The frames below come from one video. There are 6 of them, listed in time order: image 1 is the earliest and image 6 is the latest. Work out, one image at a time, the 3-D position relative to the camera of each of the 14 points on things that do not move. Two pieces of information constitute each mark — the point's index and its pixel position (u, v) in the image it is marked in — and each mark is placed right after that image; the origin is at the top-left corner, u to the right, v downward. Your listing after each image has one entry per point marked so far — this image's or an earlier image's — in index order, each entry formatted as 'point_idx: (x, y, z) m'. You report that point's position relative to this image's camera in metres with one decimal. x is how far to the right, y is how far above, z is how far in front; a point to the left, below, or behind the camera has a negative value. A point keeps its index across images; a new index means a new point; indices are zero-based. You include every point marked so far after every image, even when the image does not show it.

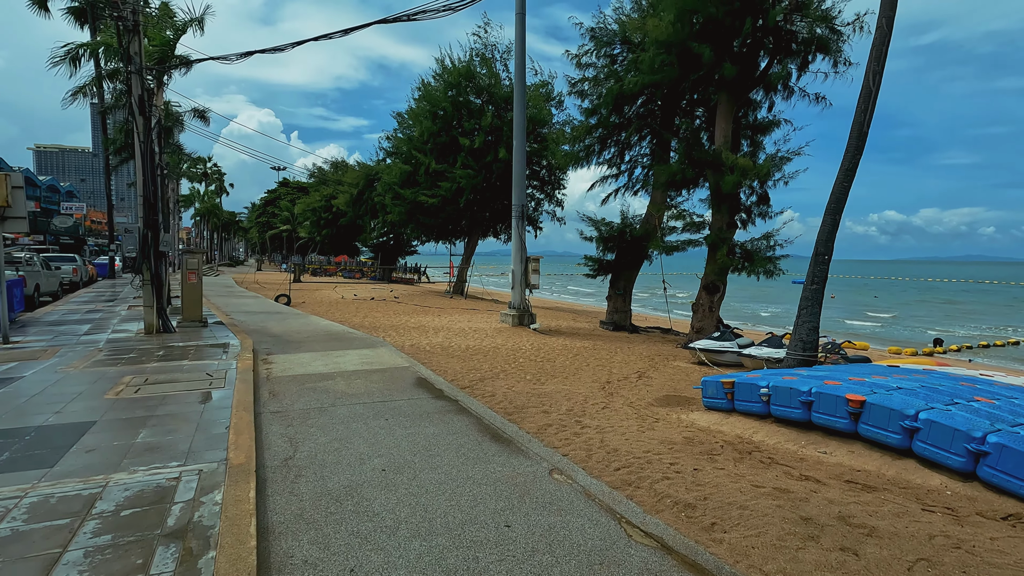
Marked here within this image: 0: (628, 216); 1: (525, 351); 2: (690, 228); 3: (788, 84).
0: (+3.9, +2.4, +18.0) m
1: (+0.3, -1.4, +11.9) m
2: (+5.0, +1.7, +14.8) m
3: (+7.3, +5.4, +14.0) m
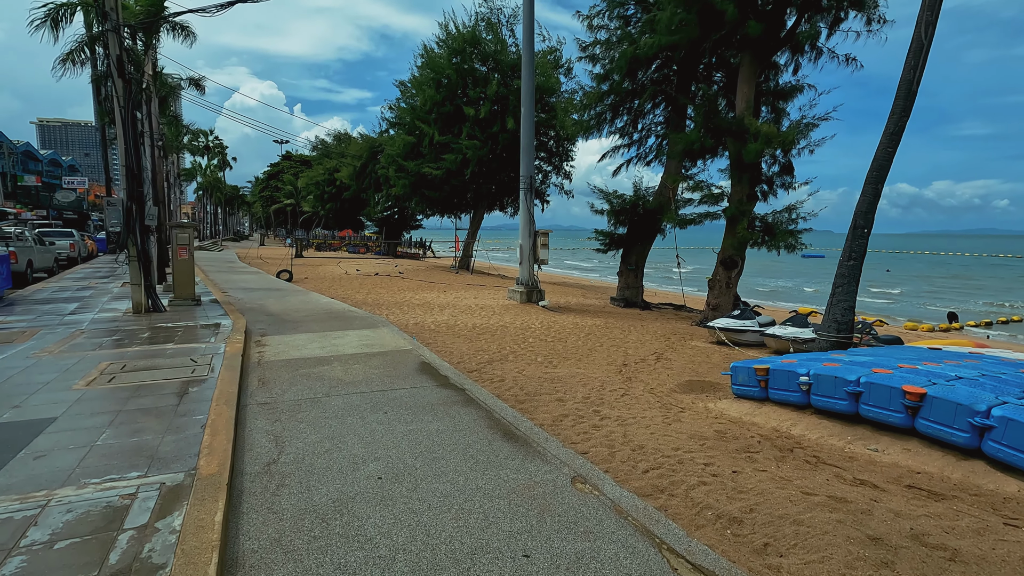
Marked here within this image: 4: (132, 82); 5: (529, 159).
0: (+4.2, +3.2, +17.2) m
1: (+0.5, -0.9, +11.4) m
2: (+5.2, +2.3, +14.0) m
3: (+7.5, +6.0, +13.1) m
4: (-5.9, +3.2, +8.3) m
5: (+0.5, +3.7, +15.2) m
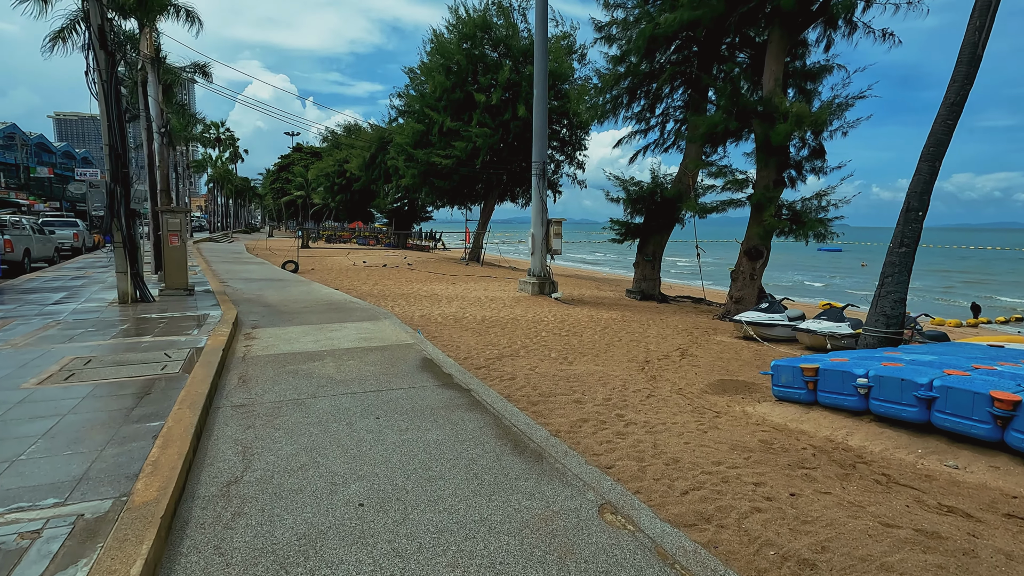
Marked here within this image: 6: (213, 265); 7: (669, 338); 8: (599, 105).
0: (+4.5, +3.5, +16.4) m
1: (+0.7, -0.7, +10.7) m
2: (+5.5, +2.5, +13.2) m
3: (+7.8, +6.2, +12.2) m
4: (-5.7, +3.4, +7.7) m
5: (+0.8, +3.9, +14.5) m
6: (-9.9, +0.8, +17.6) m
7: (+2.7, -0.9, +9.3) m
8: (+2.9, +6.0, +17.5) m
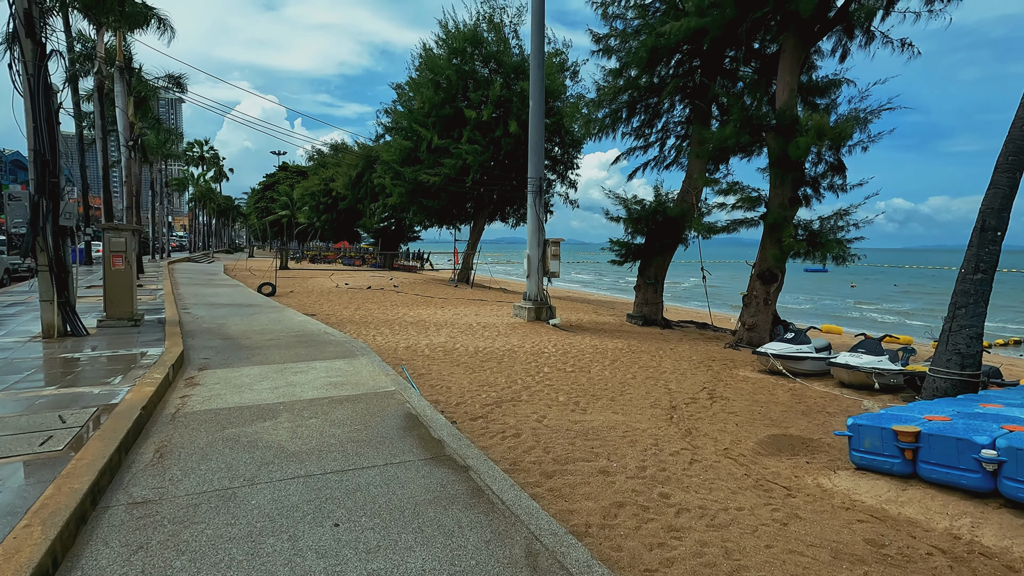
0: (+4.3, +2.8, +15.5) m
1: (+0.7, -1.2, +9.5) m
2: (+5.4, +1.9, +12.3) m
3: (+7.7, +5.6, +11.4) m
4: (-5.7, +3.0, +6.5) m
5: (+0.6, +3.3, +13.5) m
6: (-10.1, 0.0, +16.2) m
7: (+2.7, -1.3, +8.2) m
8: (+2.6, +5.3, +16.6) m
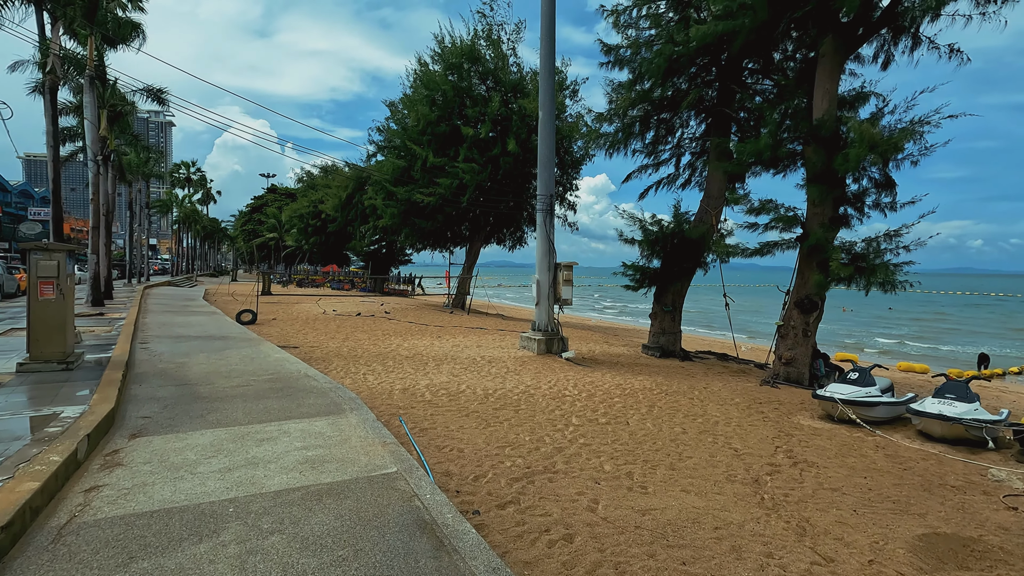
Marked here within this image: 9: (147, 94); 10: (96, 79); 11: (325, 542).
0: (+4.5, +2.0, +14.3) m
1: (+0.9, -1.7, +8.1) m
2: (+5.6, +1.3, +11.1) m
3: (+7.9, +5.0, +10.4) m
4: (-5.4, +2.6, +5.1) m
5: (+0.8, +2.6, +12.2) m
6: (-10.0, -0.8, +14.6) m
7: (+3.0, -1.8, +6.7) m
8: (+2.7, +4.5, +15.5) m
9: (-13.6, +7.2, +19.9) m
10: (-13.1, +6.6, +16.7) m
11: (-1.0, -1.3, +2.8) m
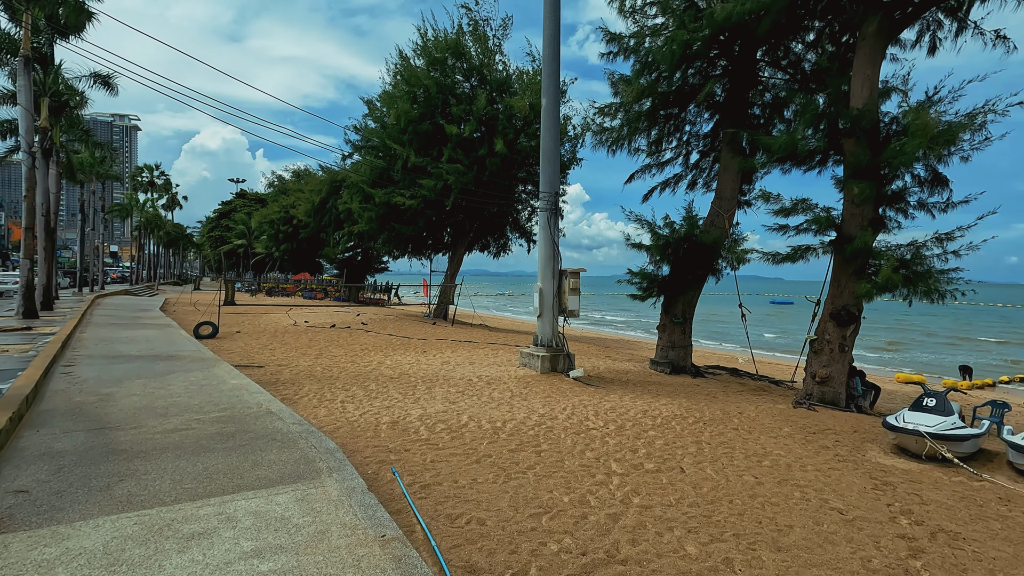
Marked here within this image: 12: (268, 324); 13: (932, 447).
0: (+4.3, +1.8, +13.1) m
1: (+1.1, -1.8, +6.7) m
2: (+5.6, +1.1, +9.9) m
3: (+7.9, +4.9, +9.4) m
4: (-5.1, +2.6, +3.5) m
5: (+0.8, +2.4, +10.8) m
6: (-10.1, -1.0, +12.7) m
7: (+3.2, -1.9, +5.4) m
8: (+2.6, +4.2, +14.2) m
9: (-13.9, +6.9, +17.9) m
10: (-13.3, +6.3, +14.8) m
11: (-0.6, -1.4, +1.3) m
12: (-8.4, -1.2, +18.4) m
13: (+4.9, -1.8, +6.3) m
